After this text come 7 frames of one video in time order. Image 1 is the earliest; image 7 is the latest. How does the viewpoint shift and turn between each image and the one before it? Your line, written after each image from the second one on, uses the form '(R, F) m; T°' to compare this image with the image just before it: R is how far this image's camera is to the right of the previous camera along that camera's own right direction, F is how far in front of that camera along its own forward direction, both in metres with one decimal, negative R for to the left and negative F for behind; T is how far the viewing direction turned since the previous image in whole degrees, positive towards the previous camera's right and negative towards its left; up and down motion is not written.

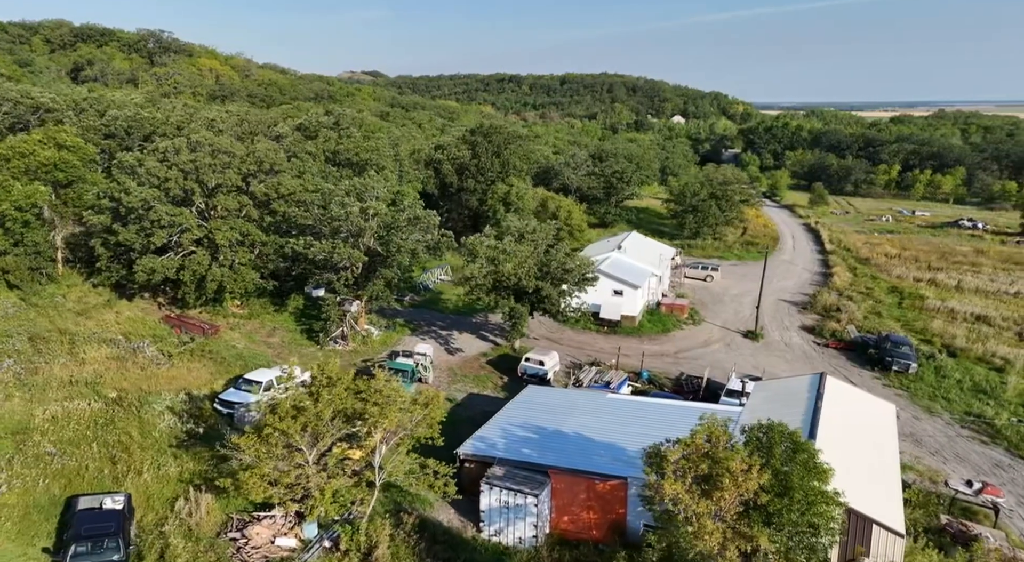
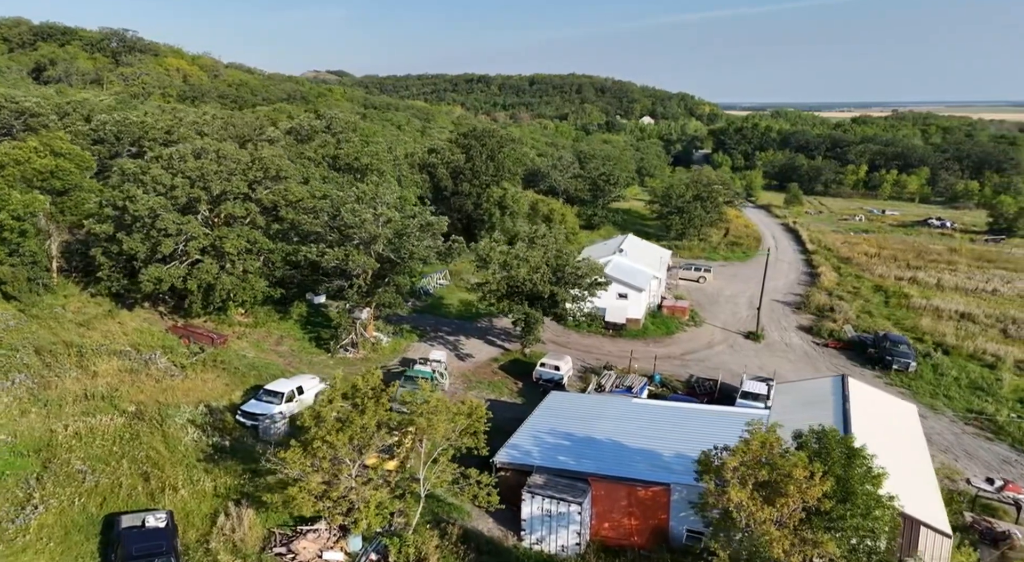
(-1.8, -0.1) m; +3°
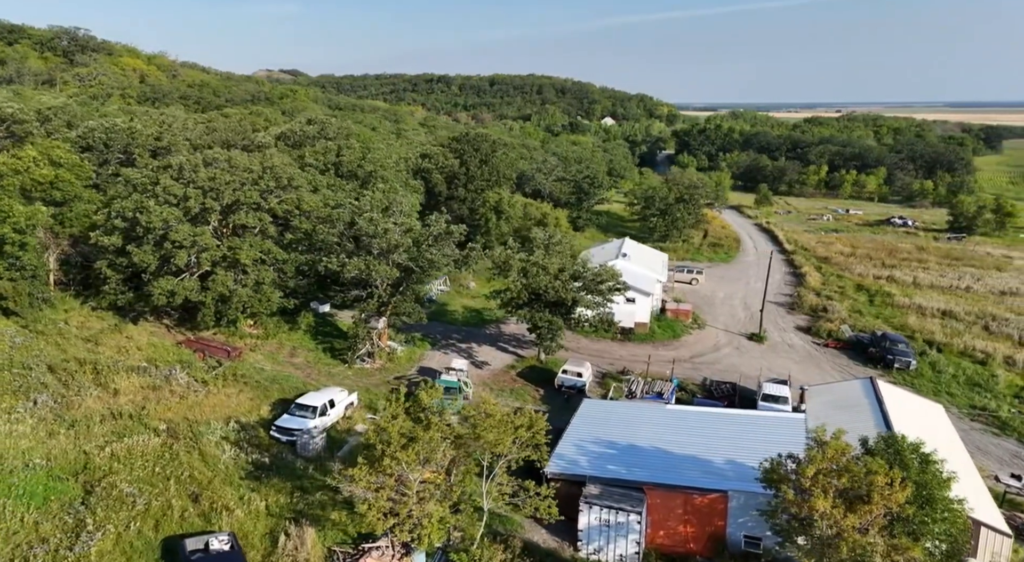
(-2.4, 0.0) m; +4°
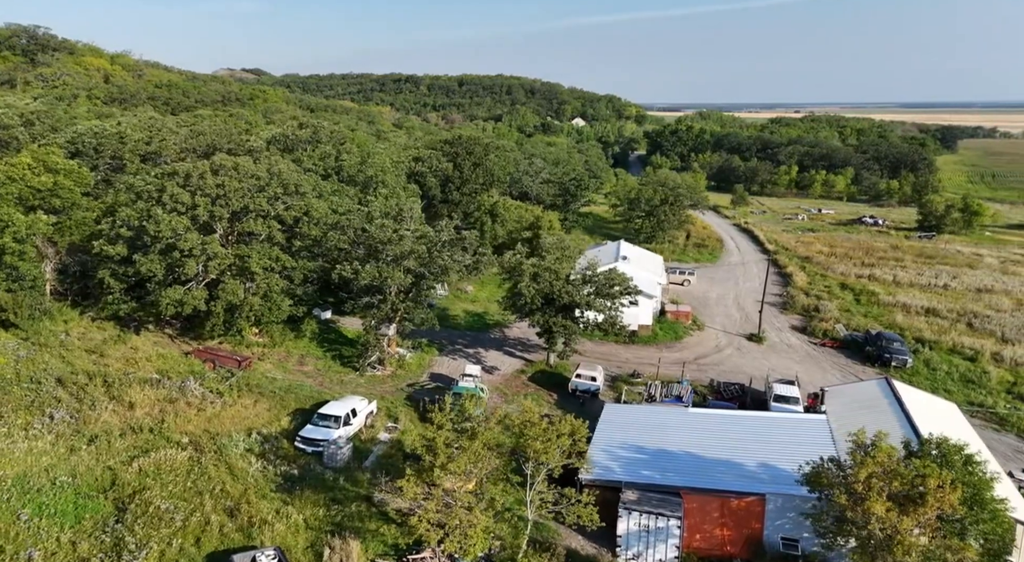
(-1.8, 0.0) m; +3°
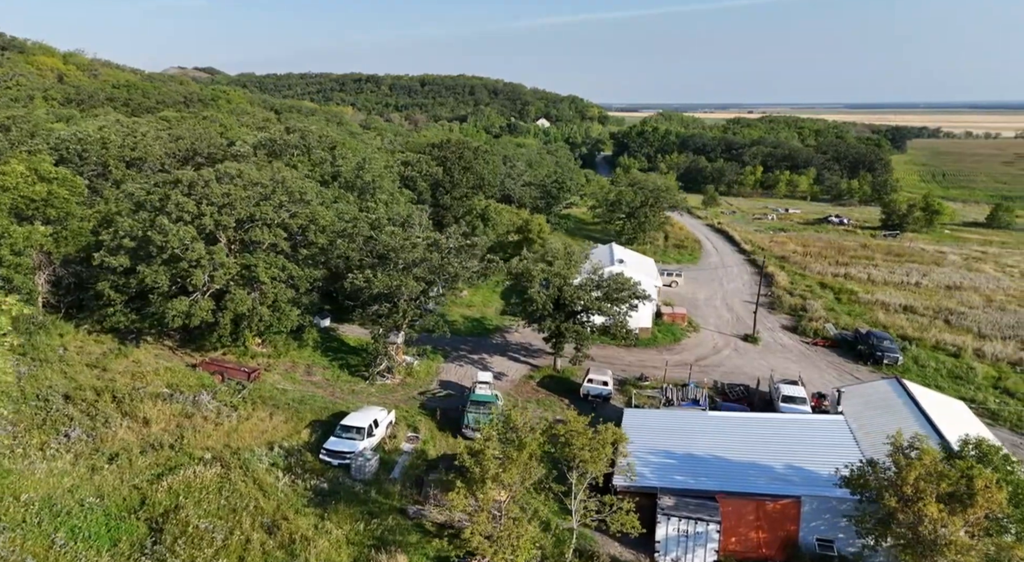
(-1.9, 0.0) m; +3°
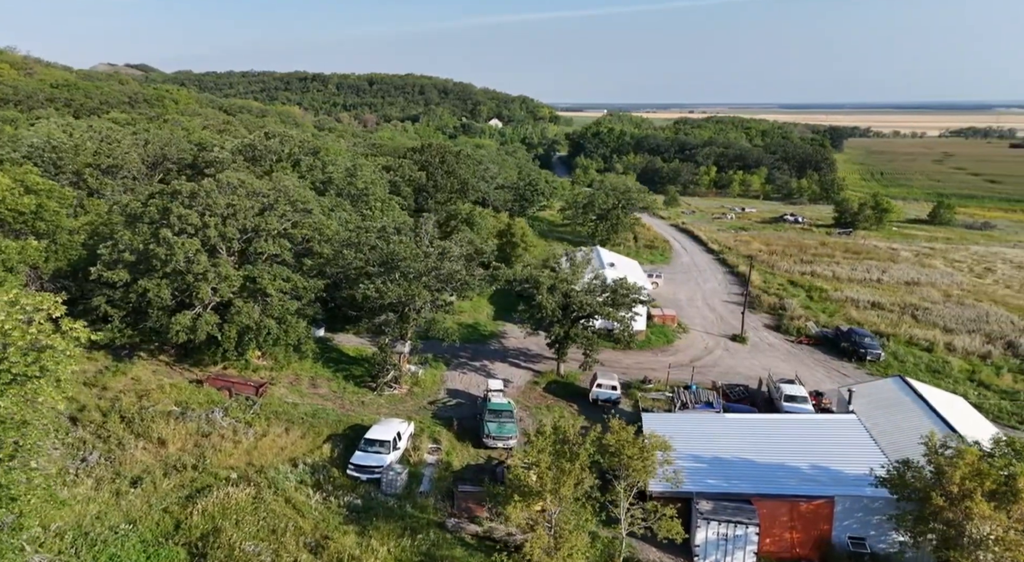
(-2.3, +0.1) m; +4°
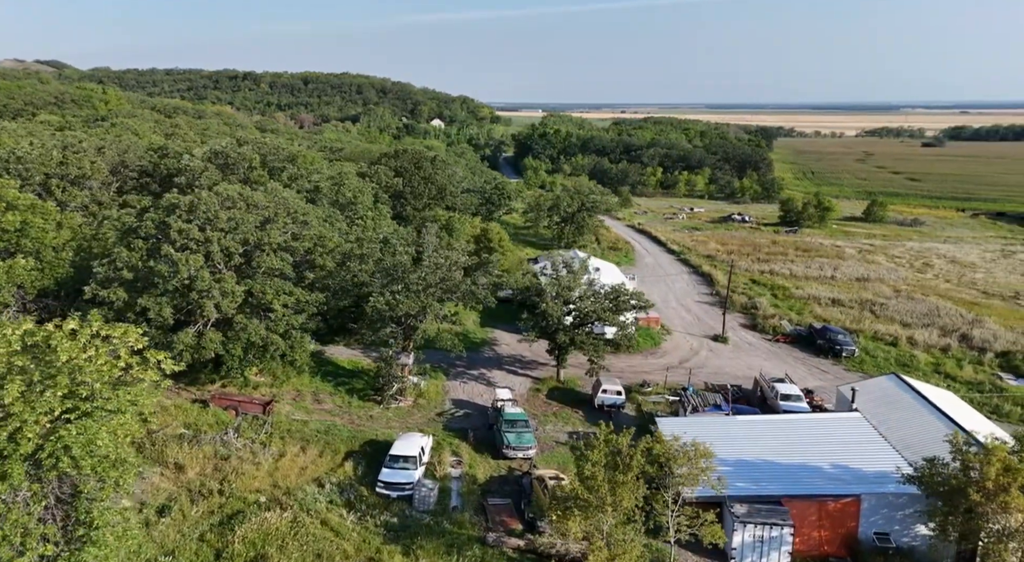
(-2.6, +0.1) m; +5°
